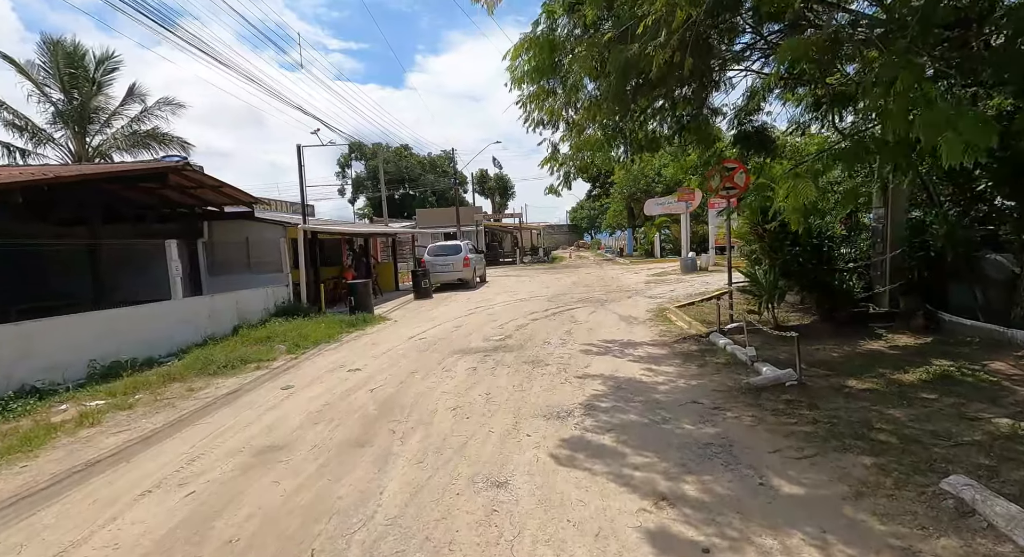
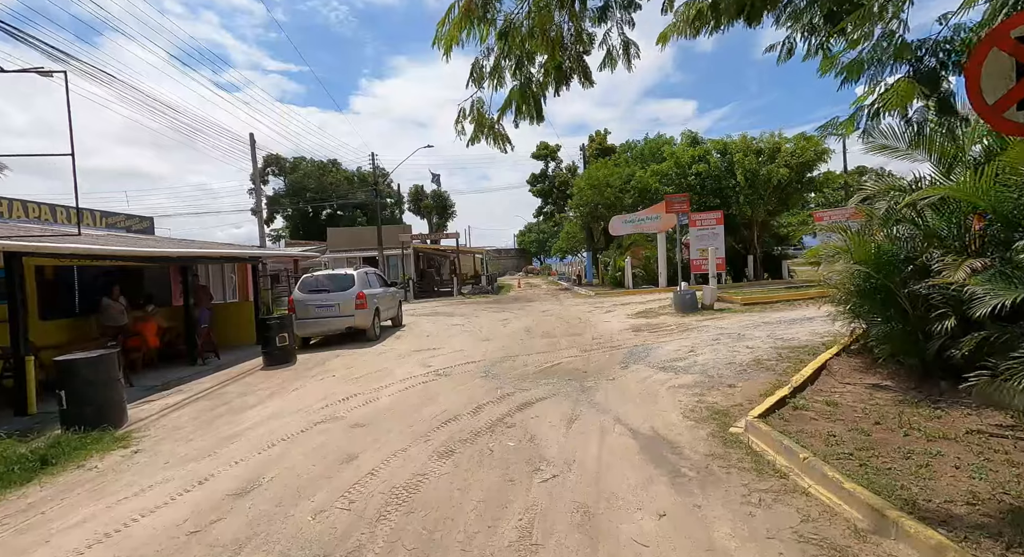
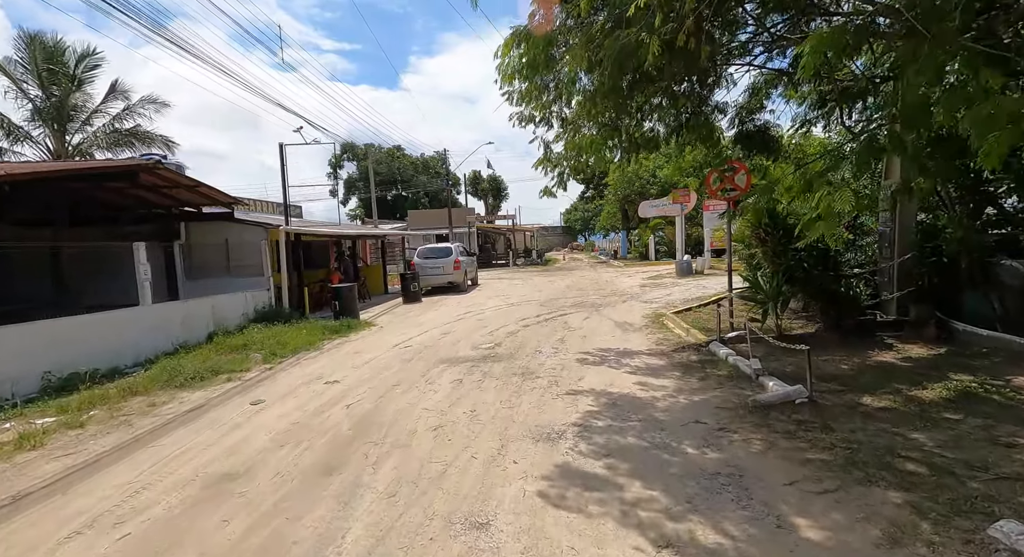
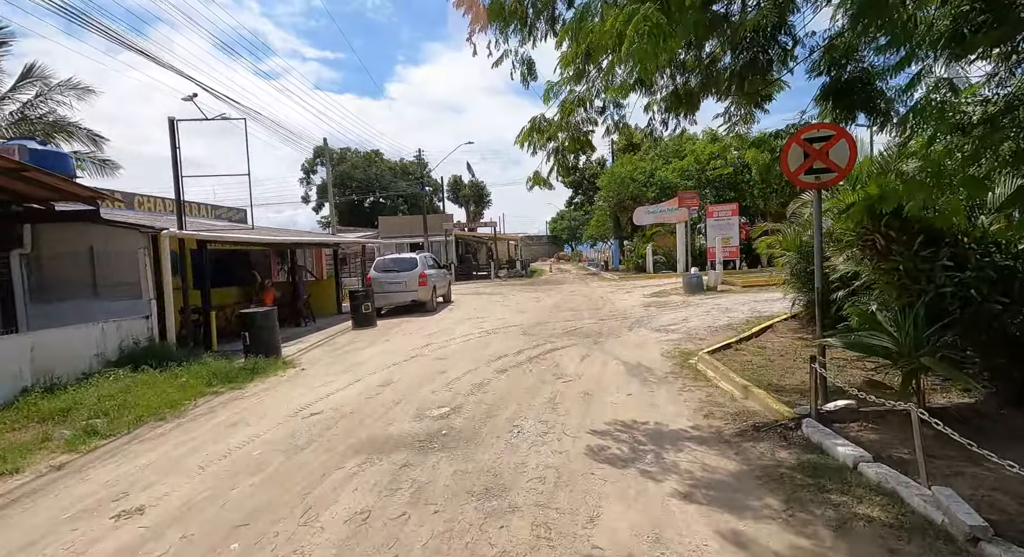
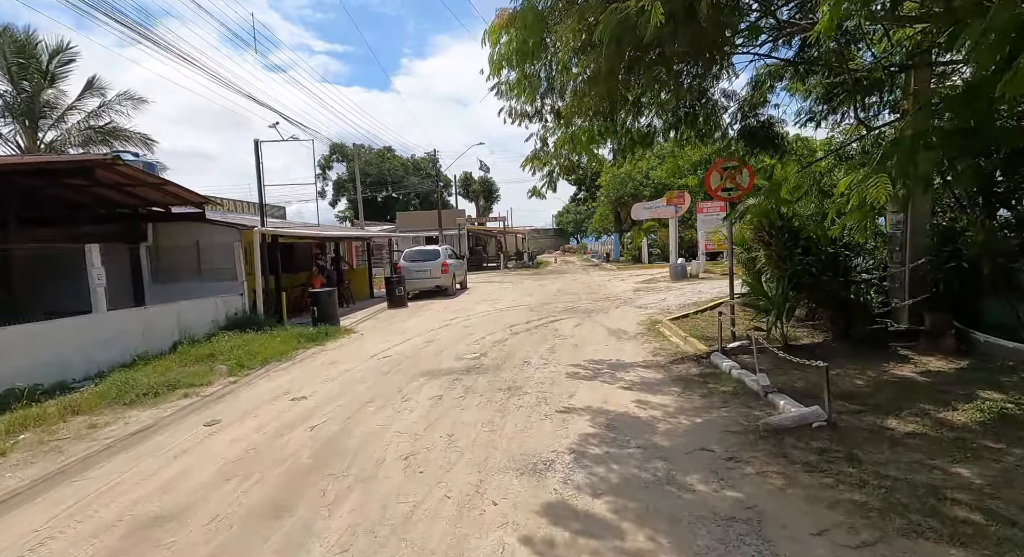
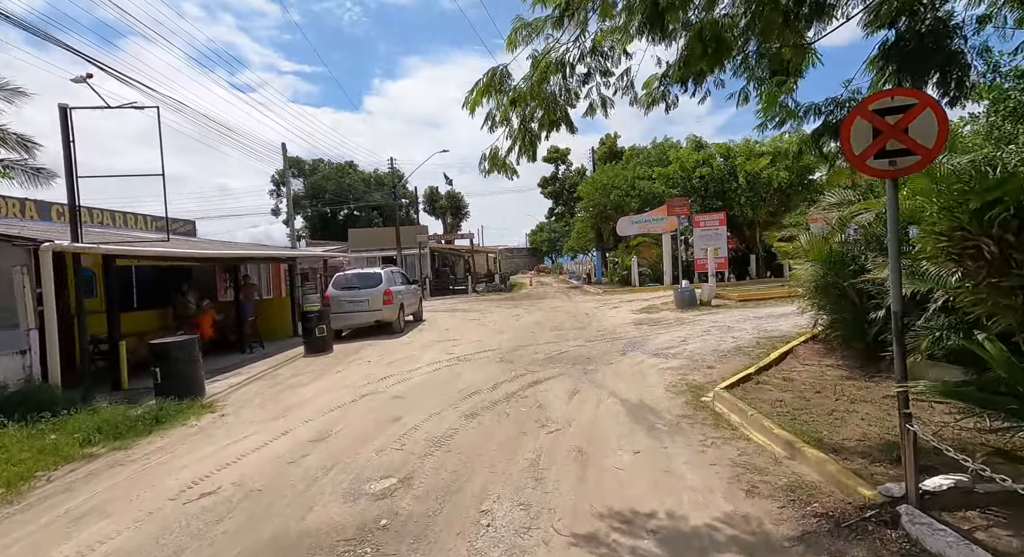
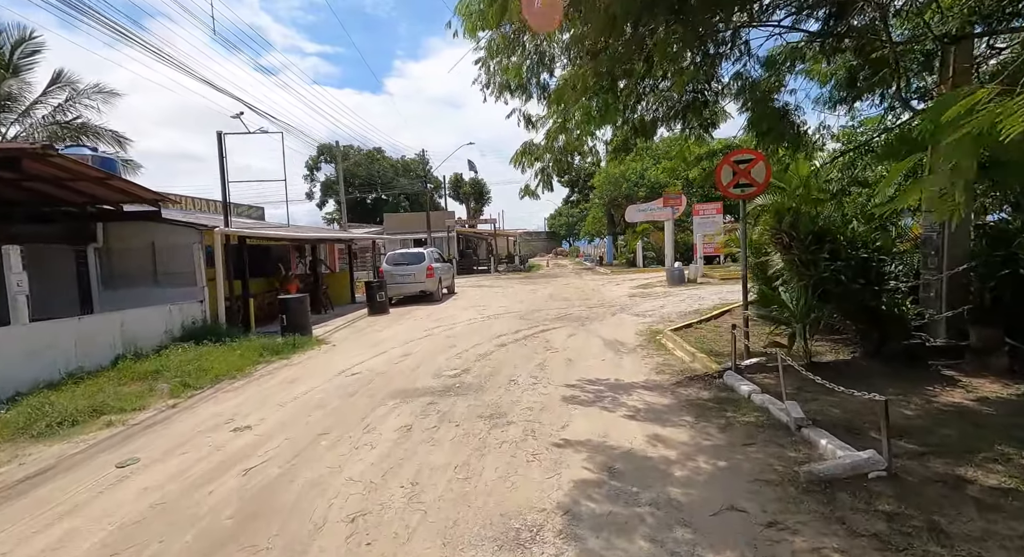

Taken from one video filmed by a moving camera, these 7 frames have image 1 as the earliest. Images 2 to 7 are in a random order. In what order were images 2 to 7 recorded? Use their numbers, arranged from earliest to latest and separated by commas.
3, 5, 7, 4, 6, 2
